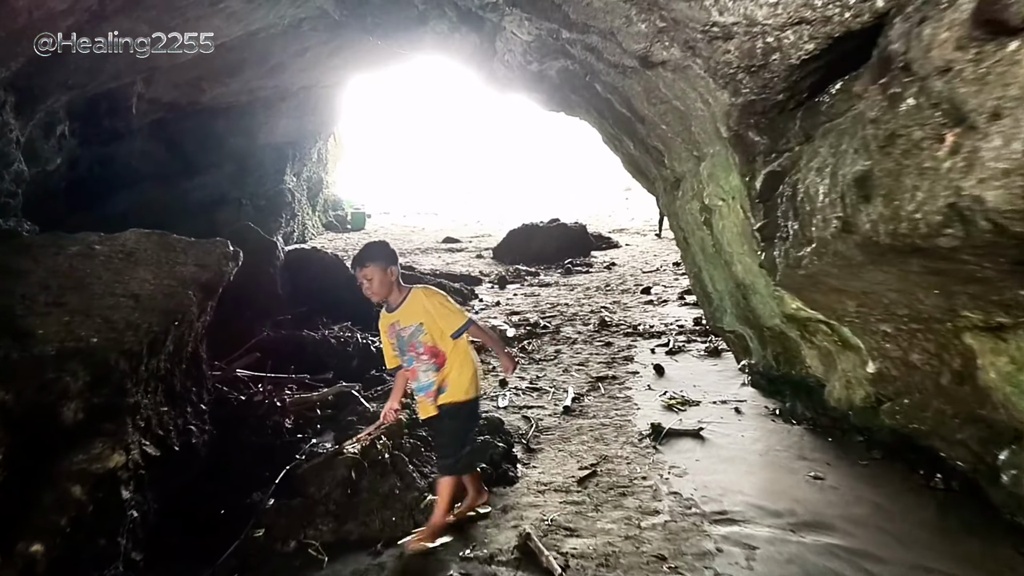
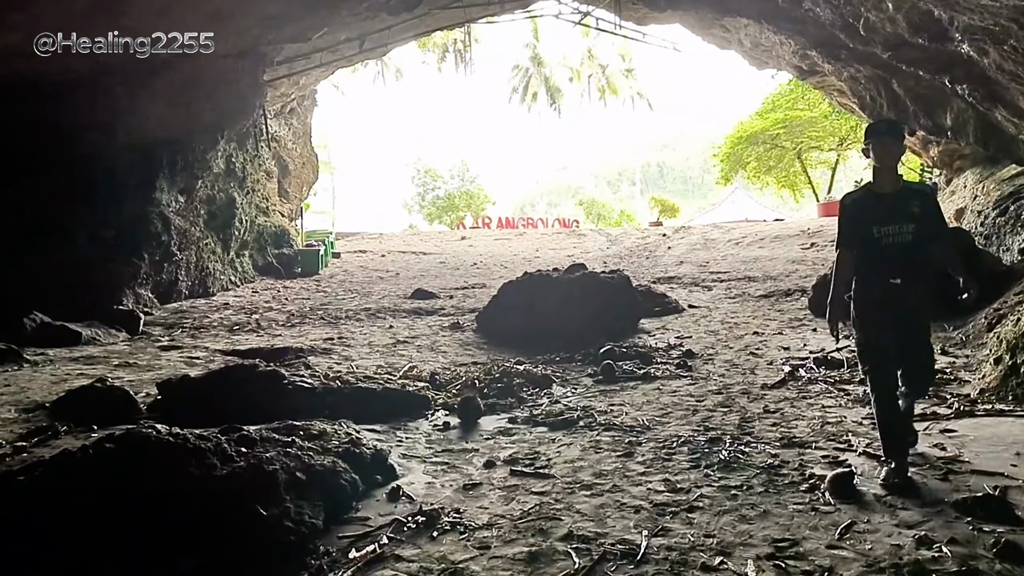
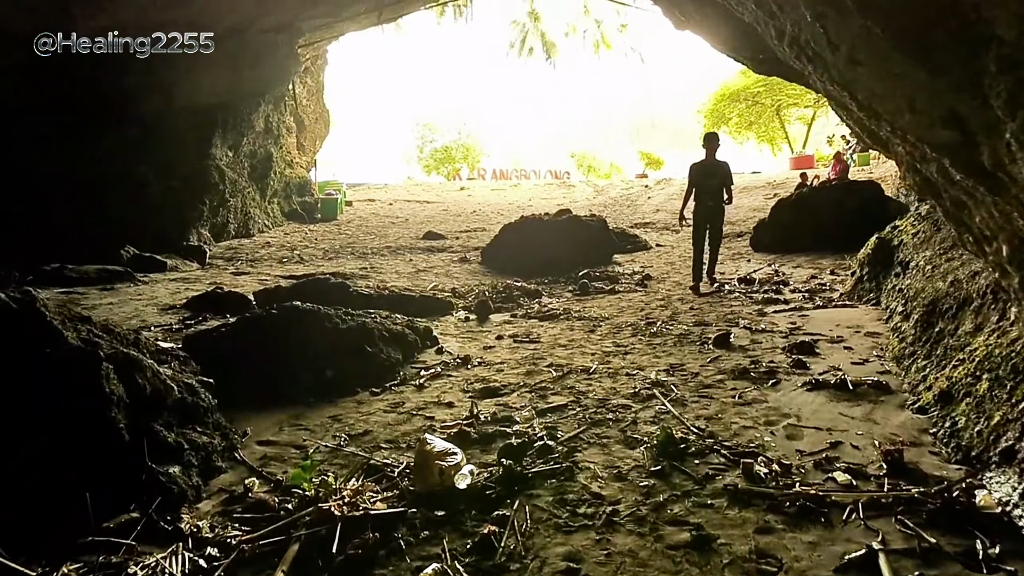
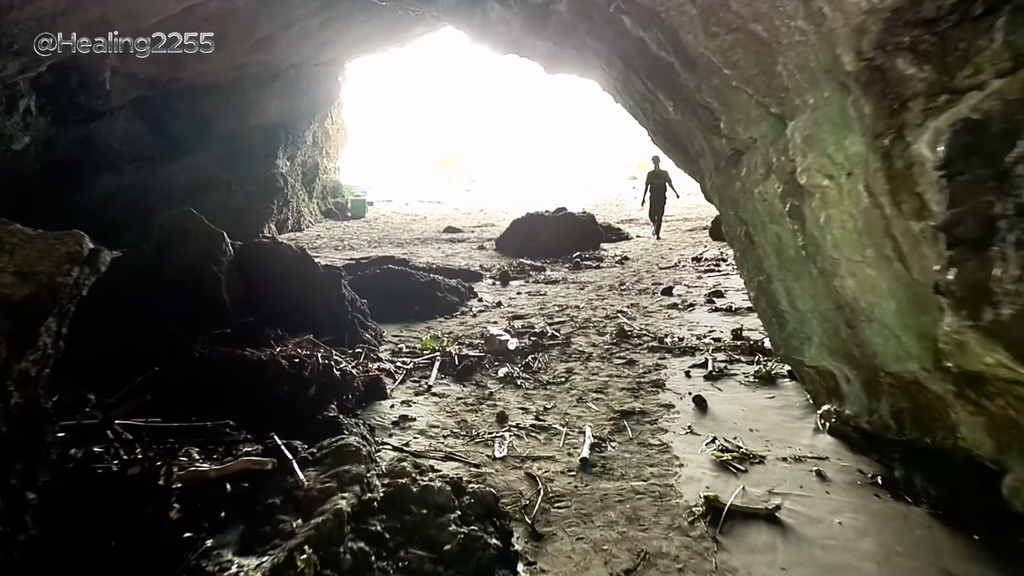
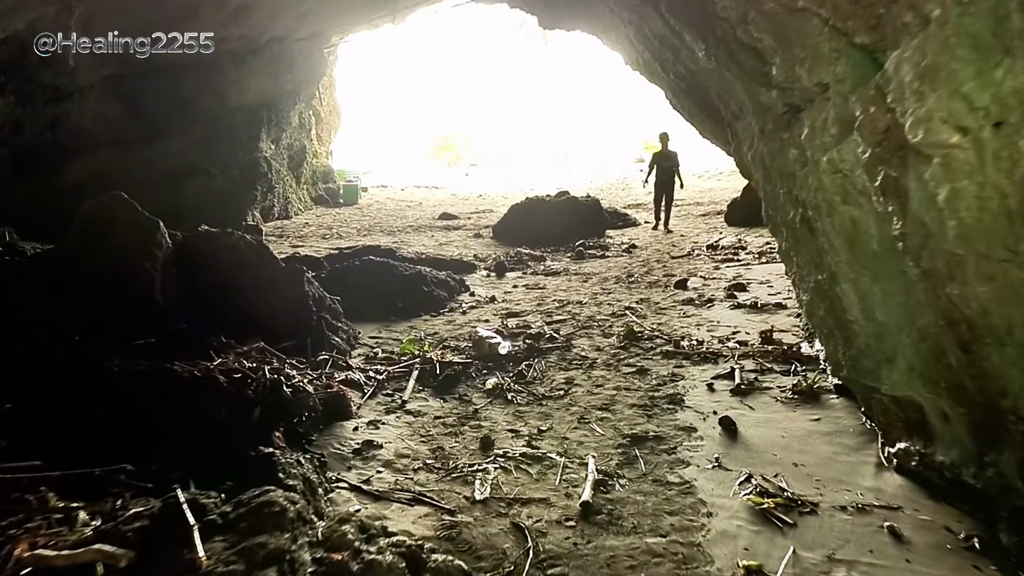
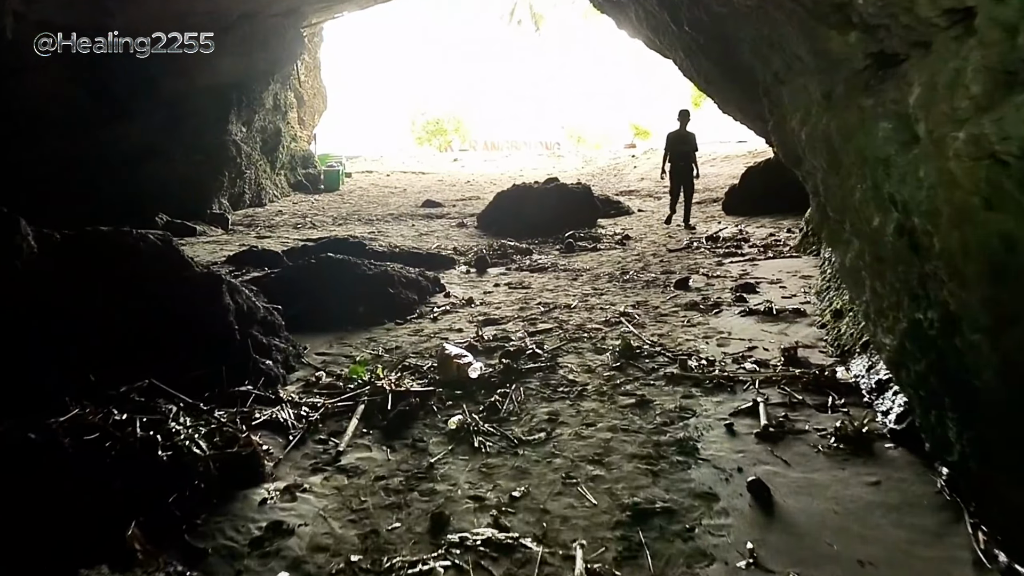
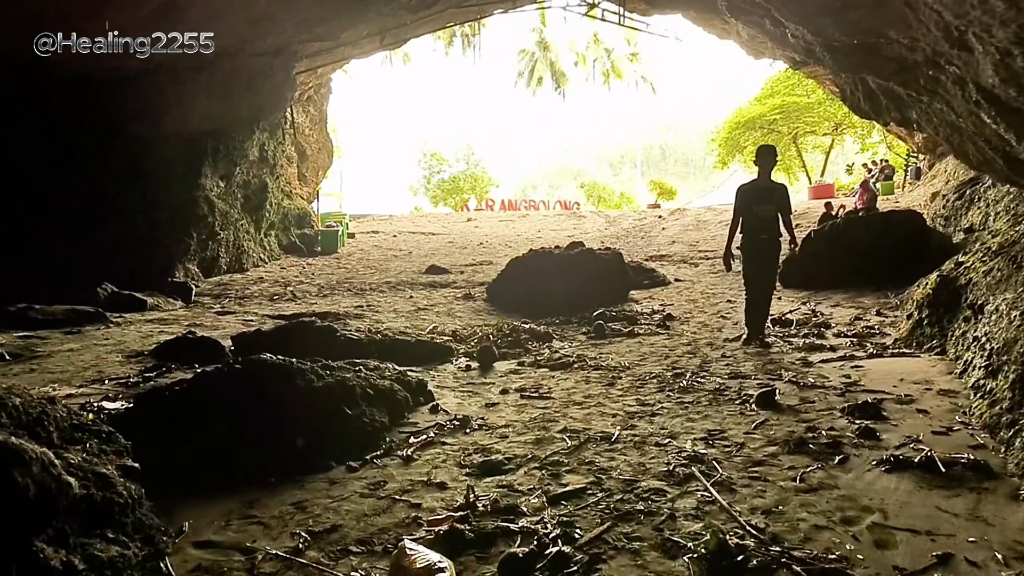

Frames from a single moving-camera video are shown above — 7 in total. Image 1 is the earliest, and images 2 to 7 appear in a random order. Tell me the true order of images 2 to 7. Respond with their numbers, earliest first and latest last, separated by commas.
4, 5, 6, 3, 7, 2
